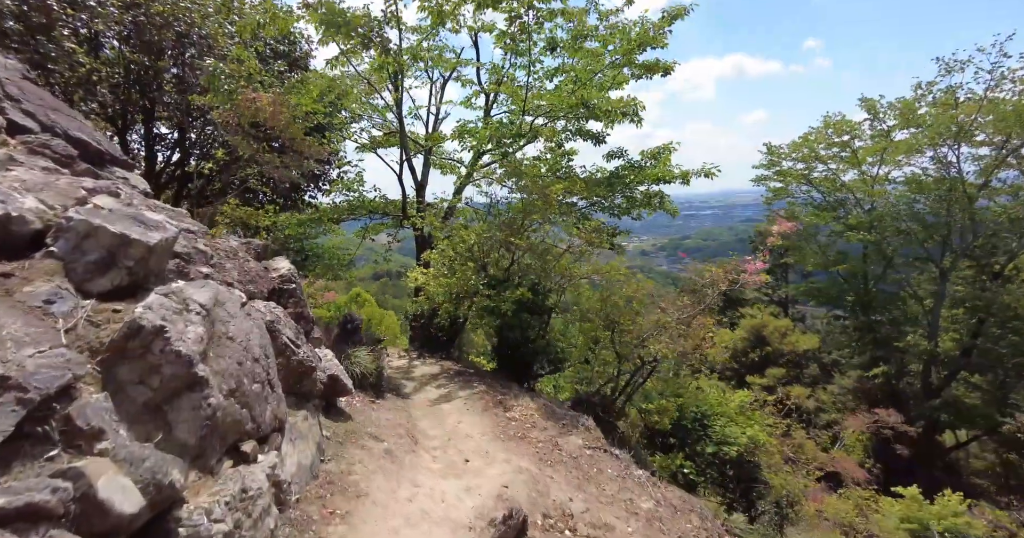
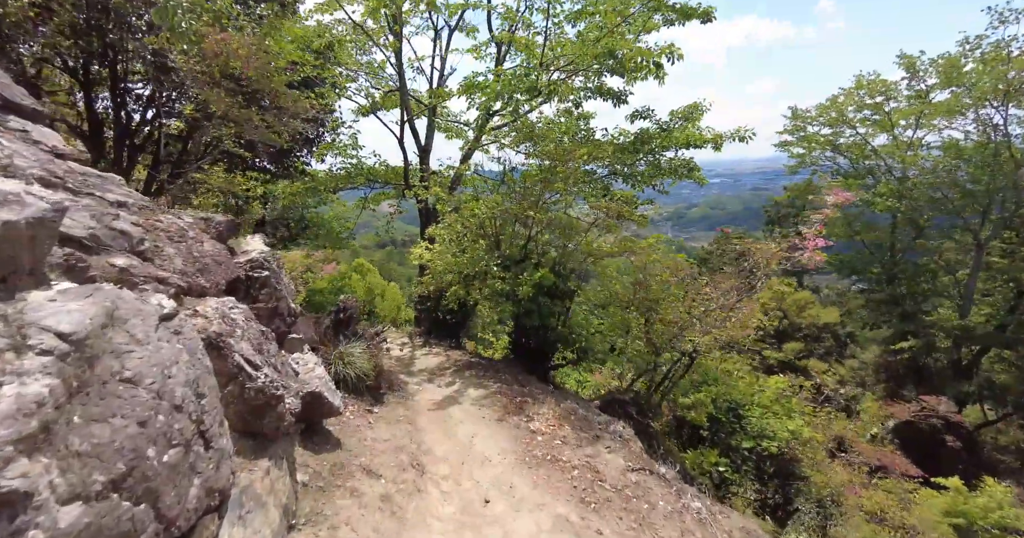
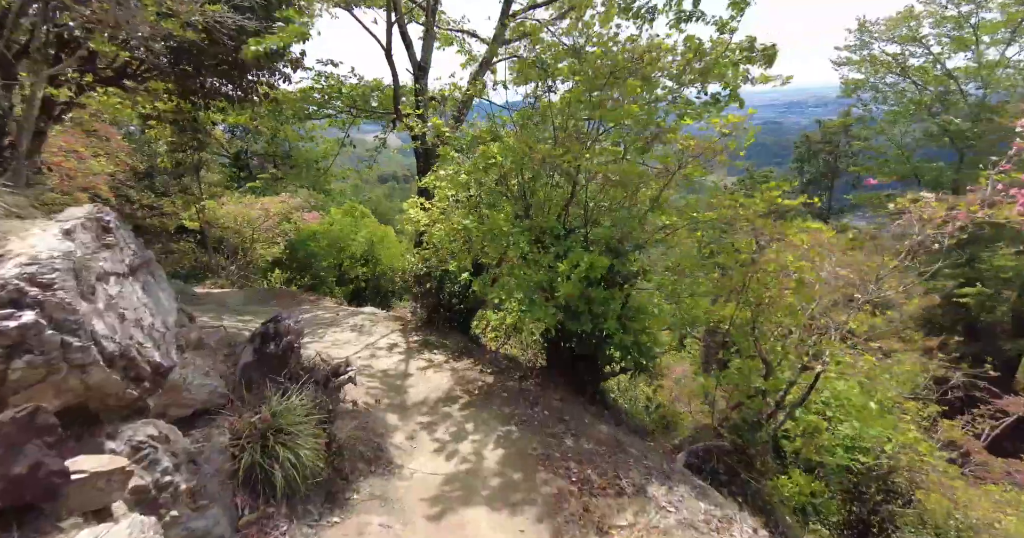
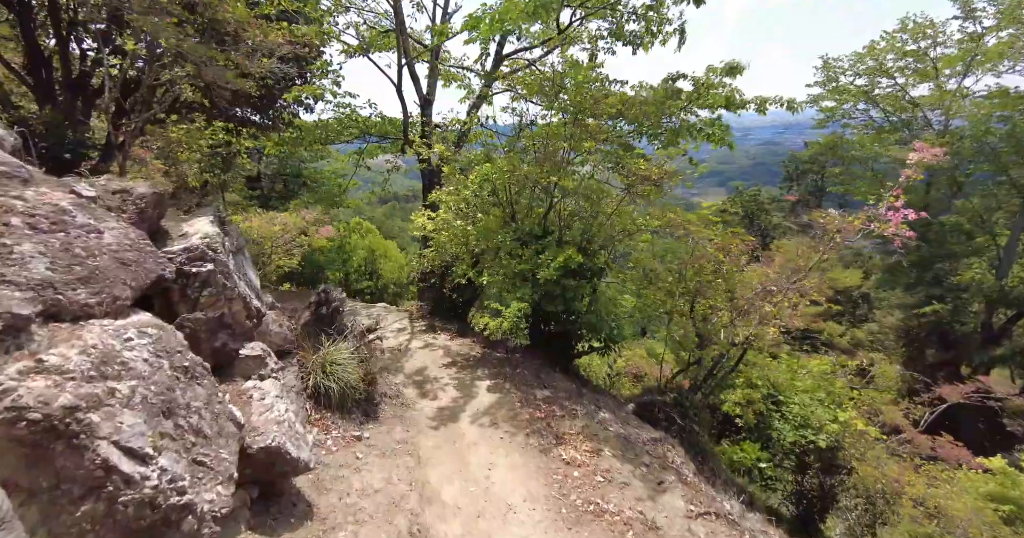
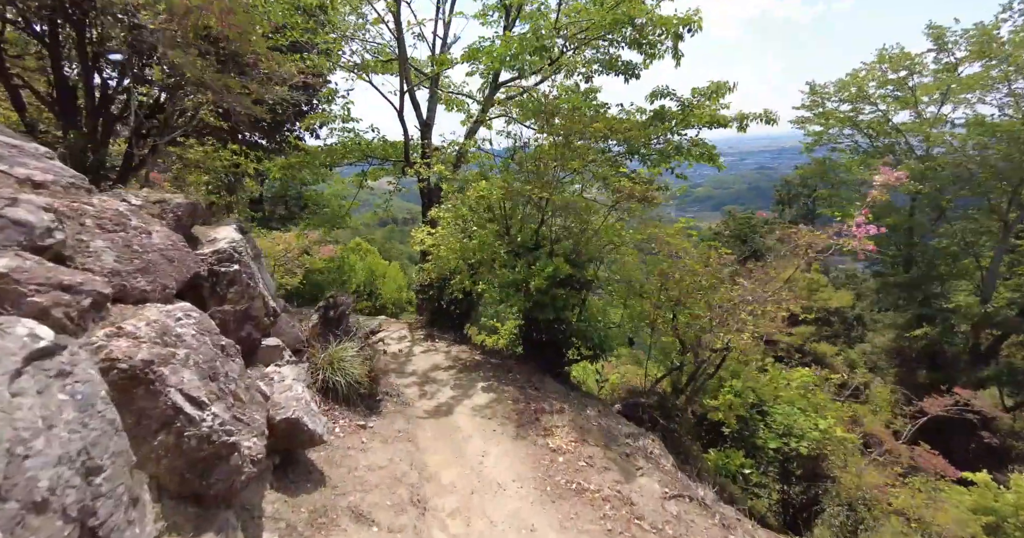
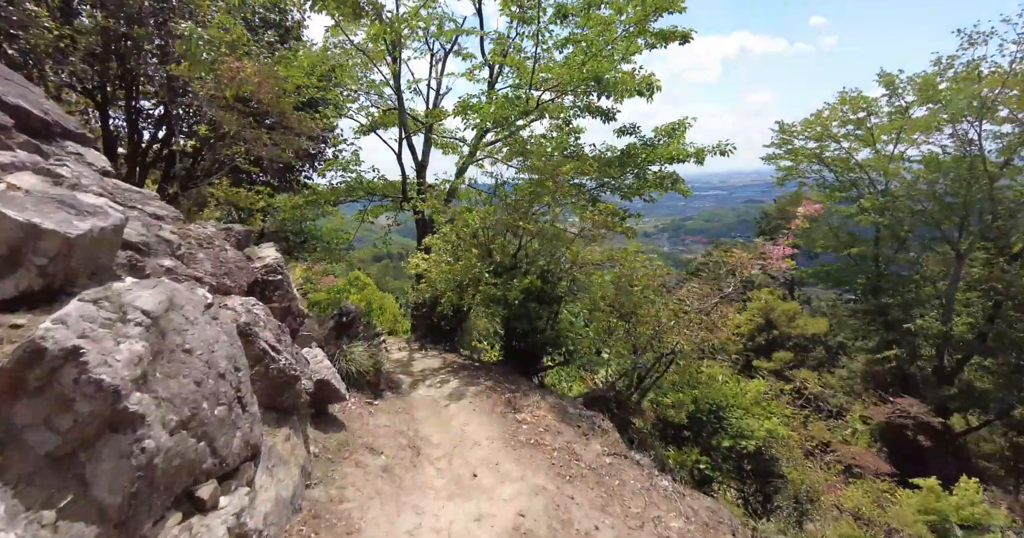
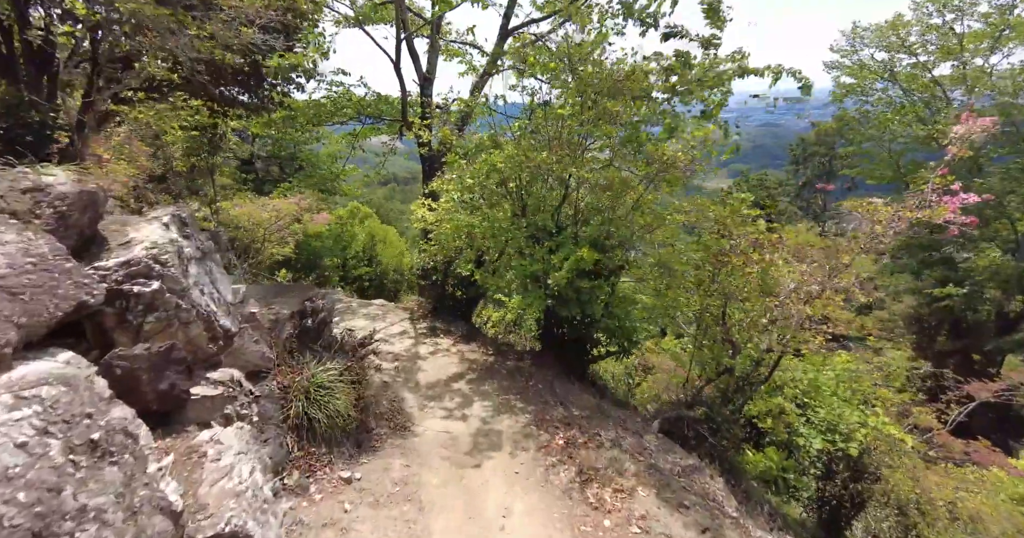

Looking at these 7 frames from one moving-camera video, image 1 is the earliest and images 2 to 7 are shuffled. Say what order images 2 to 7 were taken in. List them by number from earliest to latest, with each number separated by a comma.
6, 2, 5, 4, 7, 3
